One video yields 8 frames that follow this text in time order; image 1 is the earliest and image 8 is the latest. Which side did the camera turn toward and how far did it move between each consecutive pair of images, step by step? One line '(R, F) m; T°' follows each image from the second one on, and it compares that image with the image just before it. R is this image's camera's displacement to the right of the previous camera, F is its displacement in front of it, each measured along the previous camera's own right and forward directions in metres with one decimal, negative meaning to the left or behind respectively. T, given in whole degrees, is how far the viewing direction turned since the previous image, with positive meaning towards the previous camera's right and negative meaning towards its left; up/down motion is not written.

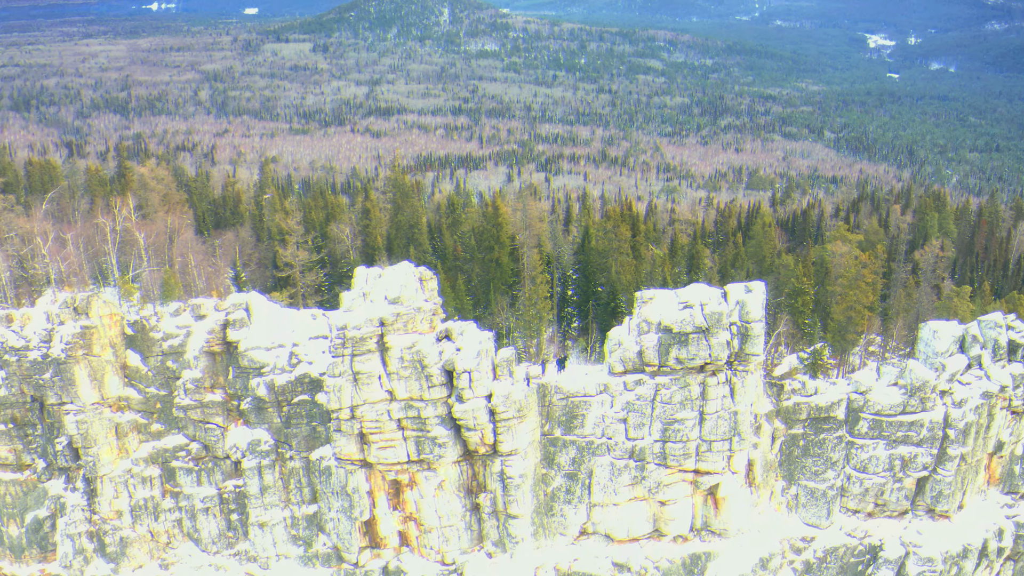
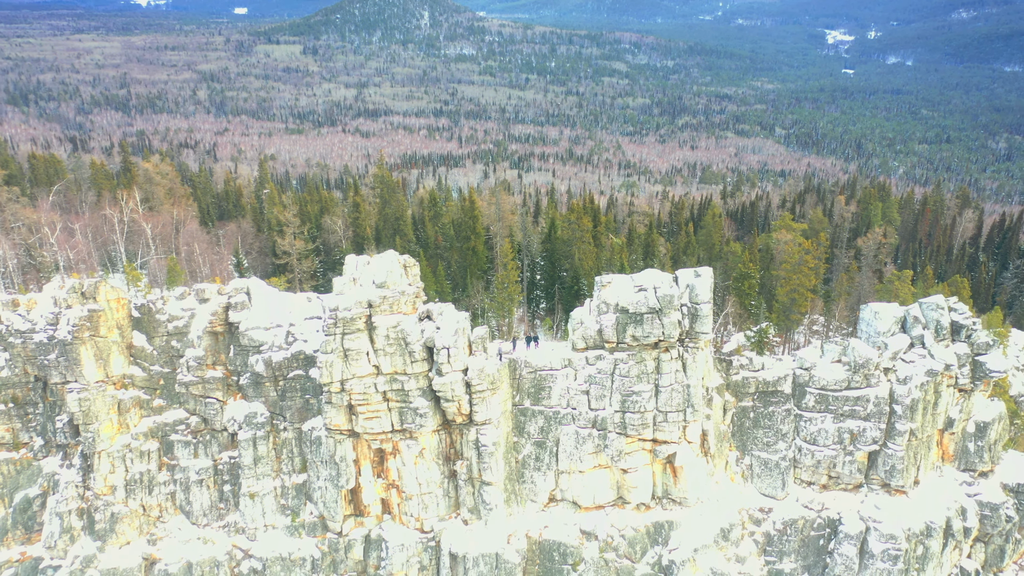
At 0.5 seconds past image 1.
(-0.5, -2.6) m; +3°
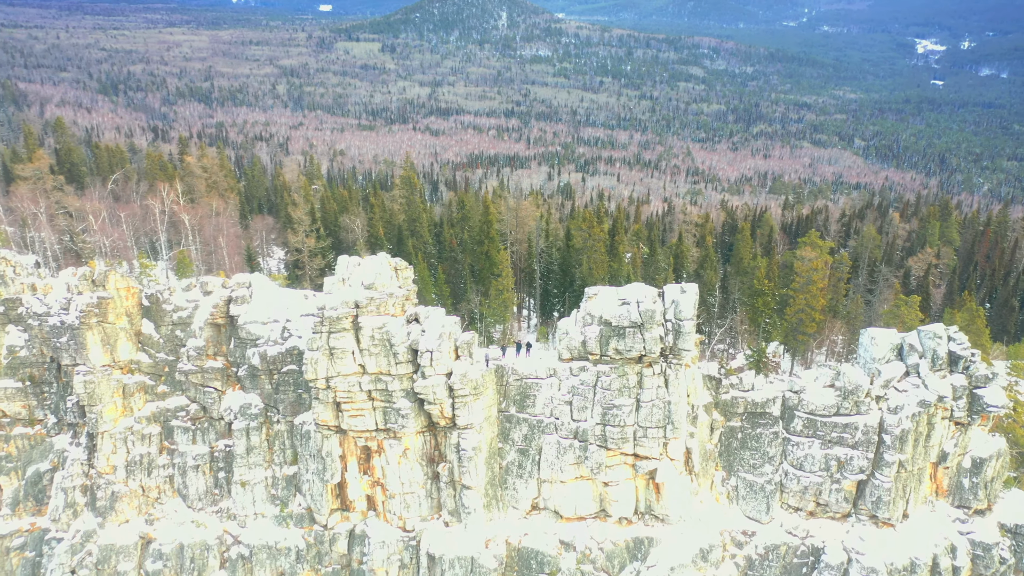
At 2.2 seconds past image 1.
(+4.2, -0.1) m; -5°
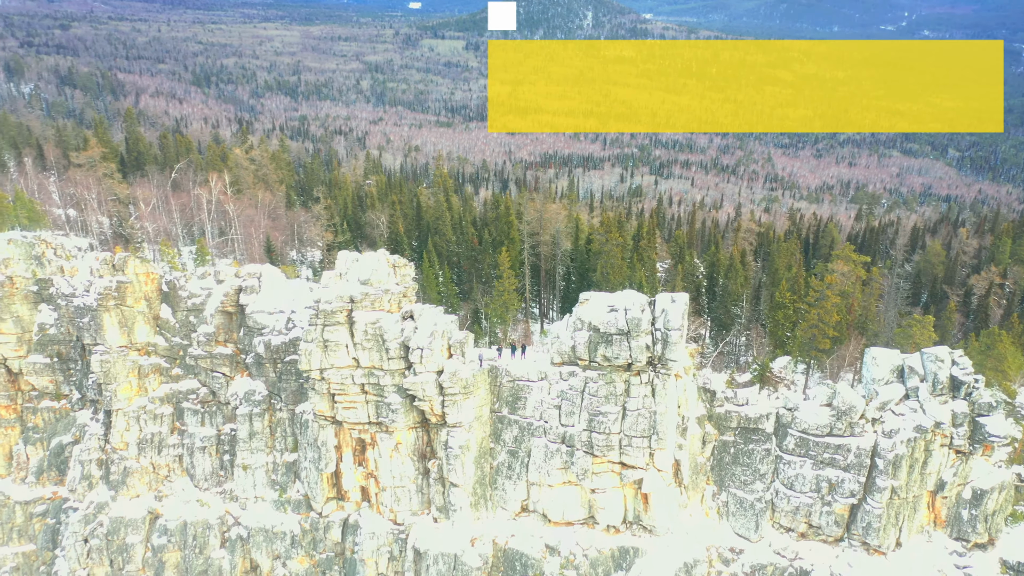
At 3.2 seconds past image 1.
(+4.3, 0.0) m; -5°
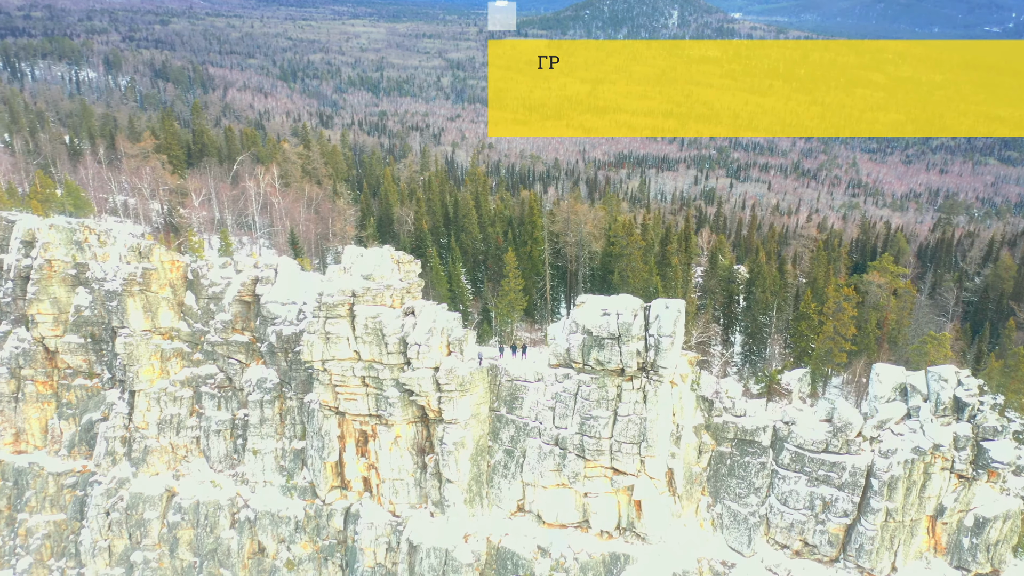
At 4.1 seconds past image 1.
(+4.1, +0.1) m; -5°
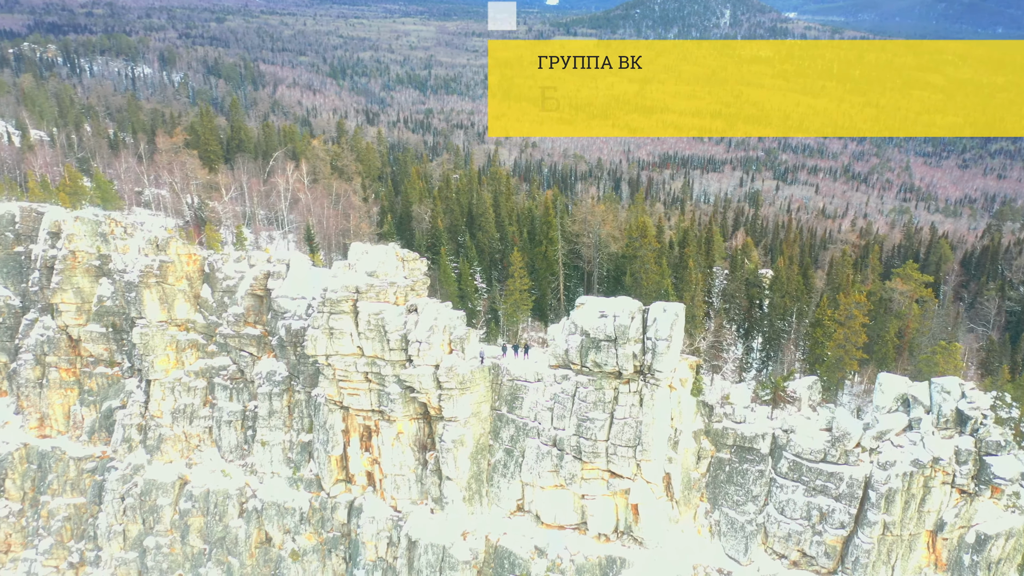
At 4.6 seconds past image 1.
(+2.3, 0.0) m; -3°
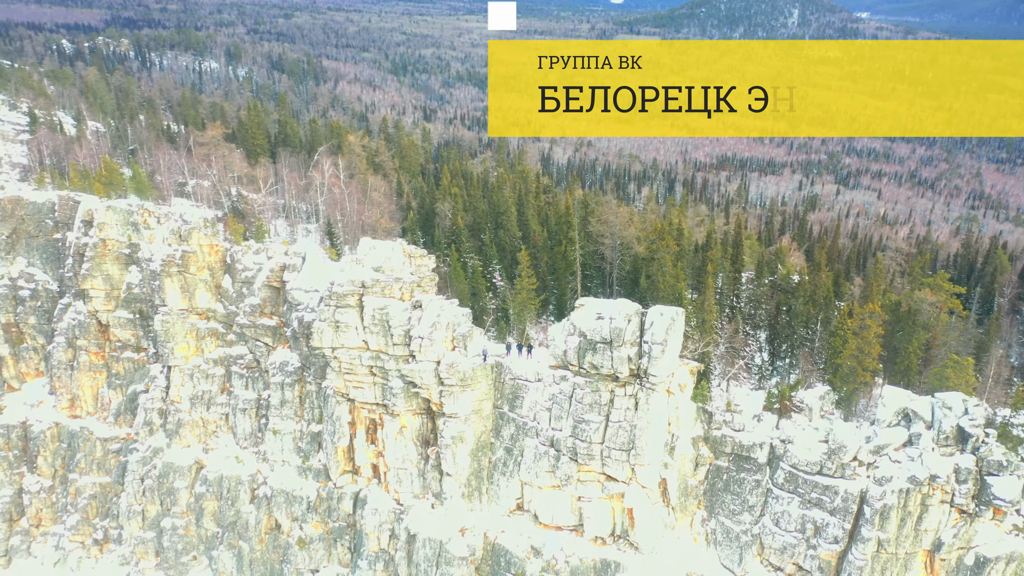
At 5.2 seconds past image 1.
(+2.9, 0.0) m; -4°
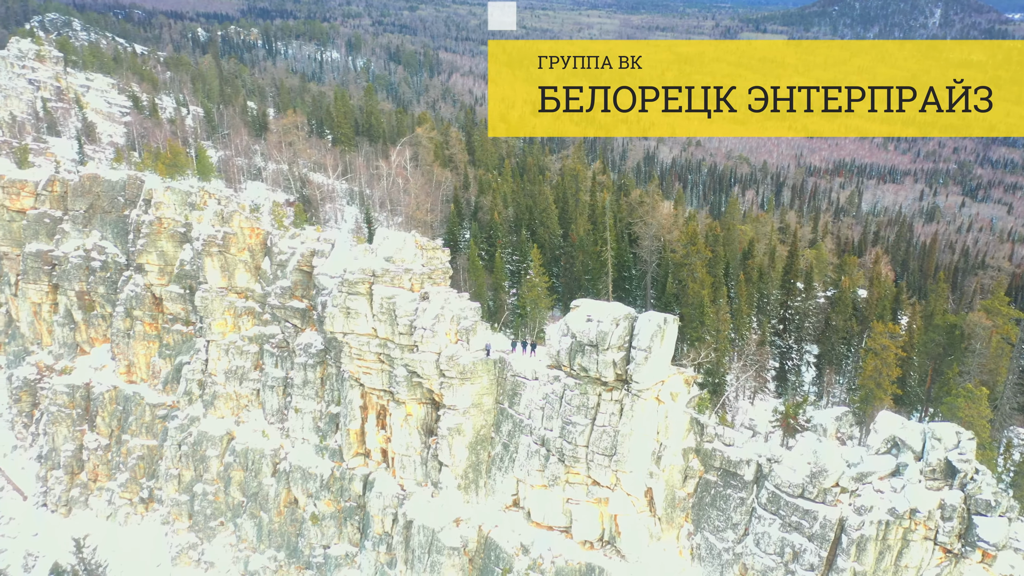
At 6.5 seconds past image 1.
(+5.7, +0.3) m; -8°
